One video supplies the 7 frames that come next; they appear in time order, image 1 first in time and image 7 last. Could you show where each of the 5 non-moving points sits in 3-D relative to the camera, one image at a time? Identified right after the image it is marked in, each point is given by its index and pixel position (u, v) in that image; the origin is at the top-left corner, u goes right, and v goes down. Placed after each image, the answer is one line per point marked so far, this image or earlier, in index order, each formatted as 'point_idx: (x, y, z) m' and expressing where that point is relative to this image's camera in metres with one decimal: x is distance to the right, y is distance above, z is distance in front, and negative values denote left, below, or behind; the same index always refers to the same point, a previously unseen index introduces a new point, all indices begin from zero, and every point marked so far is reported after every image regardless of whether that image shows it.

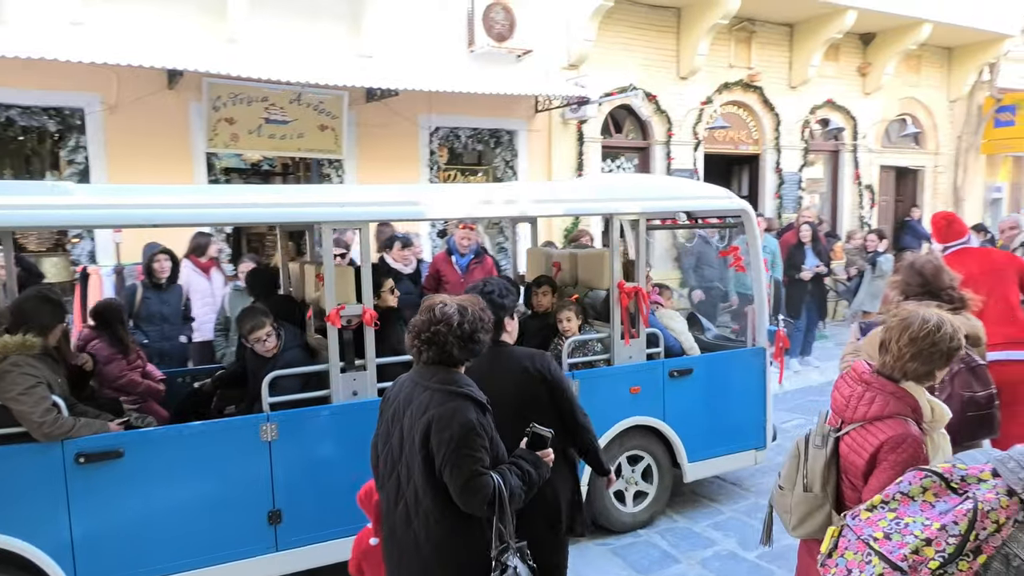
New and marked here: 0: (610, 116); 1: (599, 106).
0: (+1.0, +1.7, +7.6) m
1: (+0.8, +1.7, +7.2) m
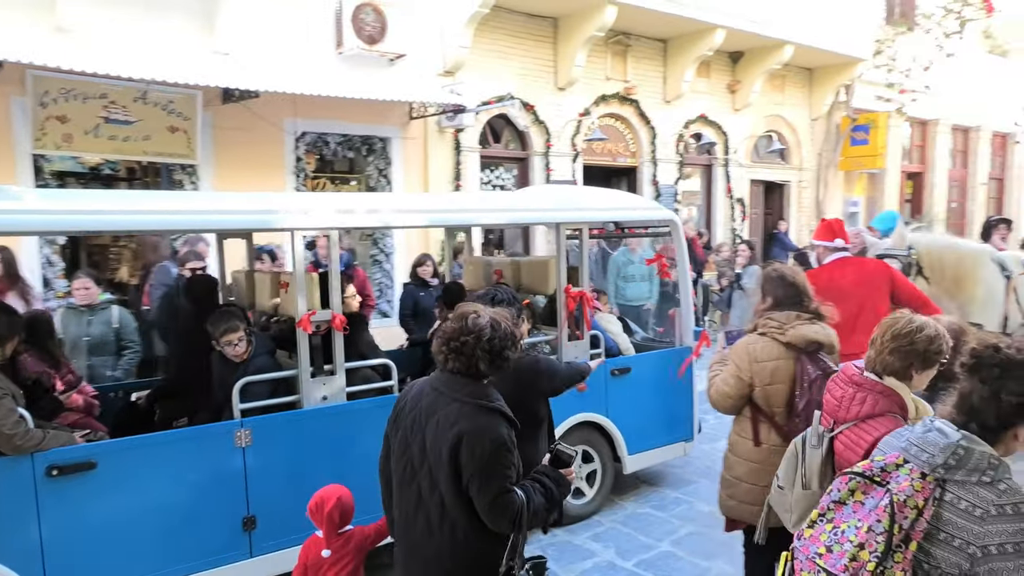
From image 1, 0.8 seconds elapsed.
0: (-0.2, +1.5, +7.4) m
1: (-0.3, +1.5, +7.0) m
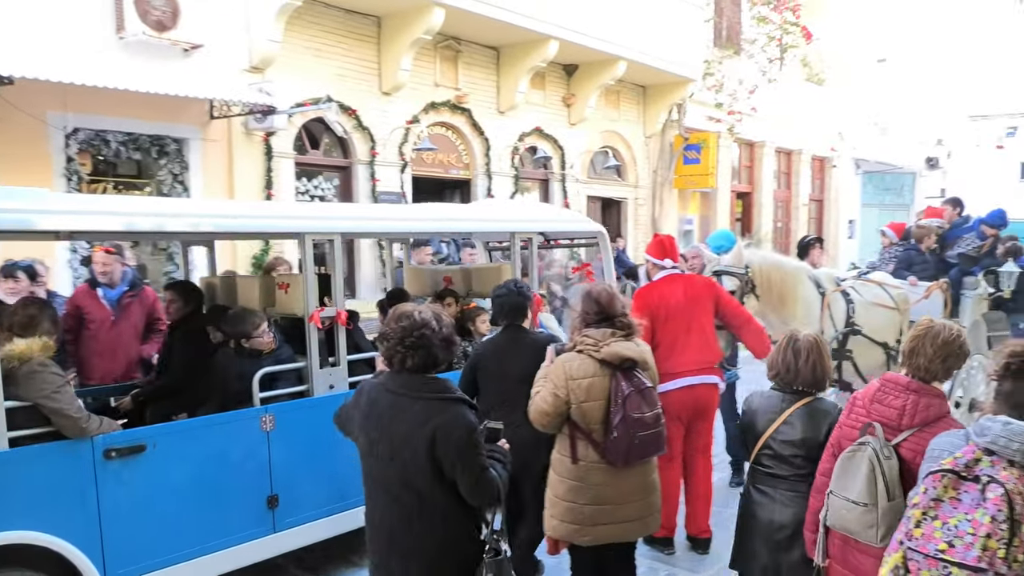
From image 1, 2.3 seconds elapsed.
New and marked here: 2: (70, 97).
0: (-1.7, +1.3, +6.7) m
1: (-1.8, +1.3, +6.3) m
2: (-2.9, +1.3, +5.3) m
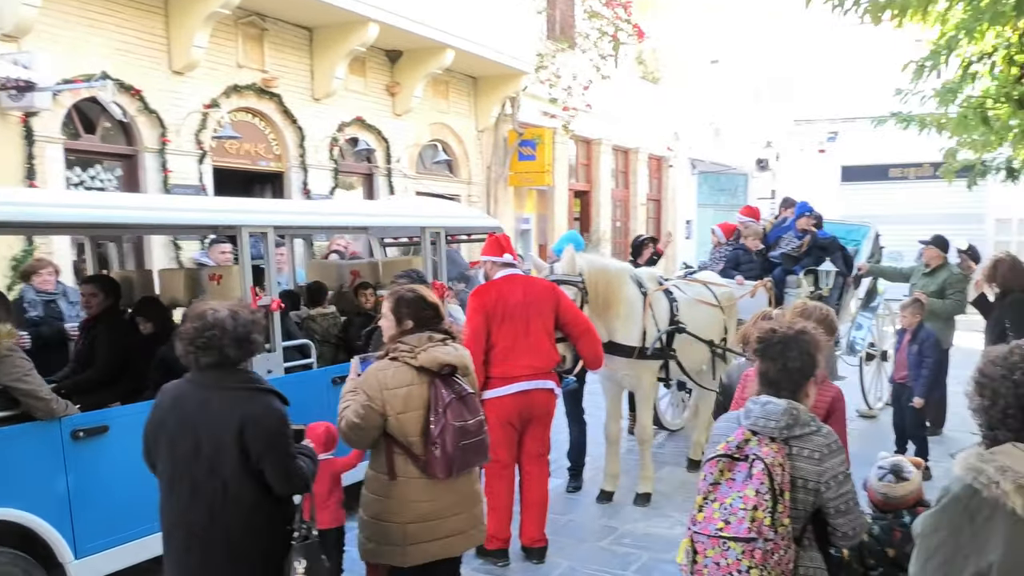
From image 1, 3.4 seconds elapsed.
0: (-3.1, +1.3, +5.9) m
1: (-3.1, +1.3, +5.5) m
2: (-4.1, +1.2, +4.4) m
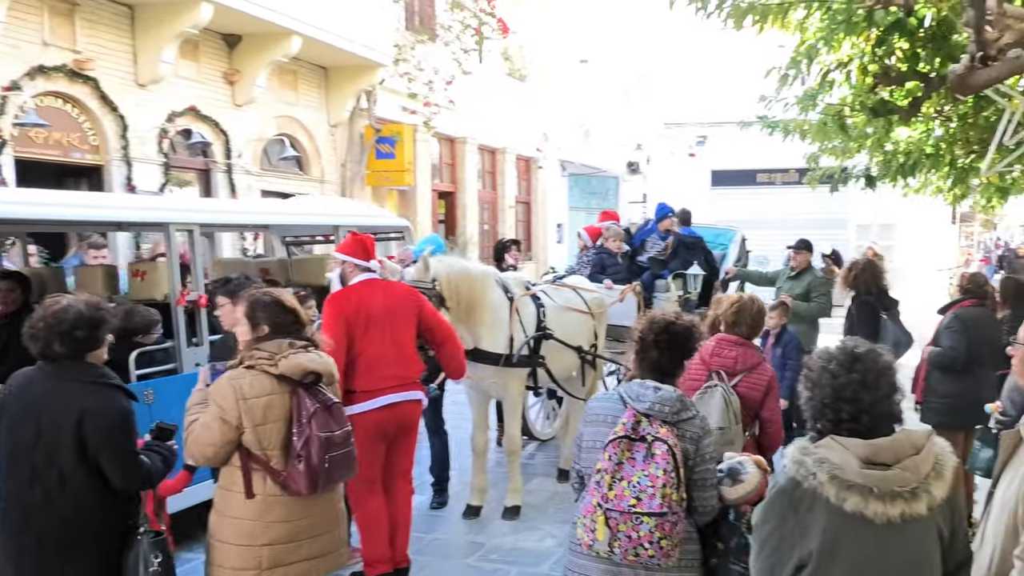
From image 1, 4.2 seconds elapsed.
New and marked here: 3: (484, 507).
0: (-4.1, +1.2, +5.2) m
1: (-4.0, +1.3, +4.7) m
2: (-4.9, +1.2, +3.5) m
3: (-0.2, -1.8, +6.6) m
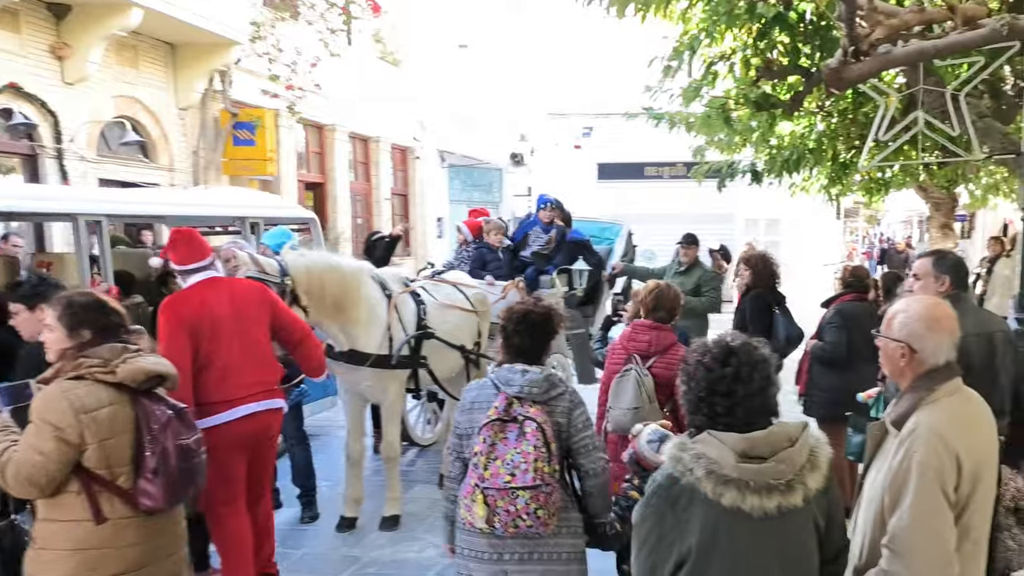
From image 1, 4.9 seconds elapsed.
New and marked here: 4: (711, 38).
0: (-5.0, +1.2, +4.4) m
1: (-4.8, +1.2, +3.9) m
2: (-5.5, +1.2, +2.6) m
3: (-1.2, -1.8, +6.2) m
4: (+1.7, +2.1, +6.6) m
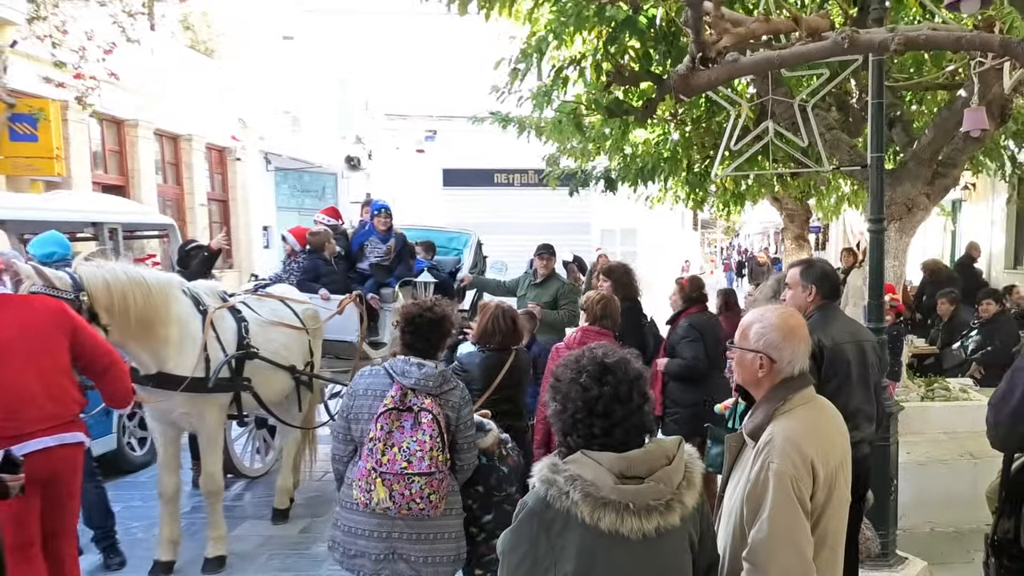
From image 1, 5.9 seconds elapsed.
0: (-5.9, +1.1, +3.3) m
1: (-5.7, +1.2, +2.9) m
2: (-6.2, +1.1, +1.4) m
3: (-2.4, -1.9, +5.5) m
4: (+0.4, +2.0, +6.4) m
